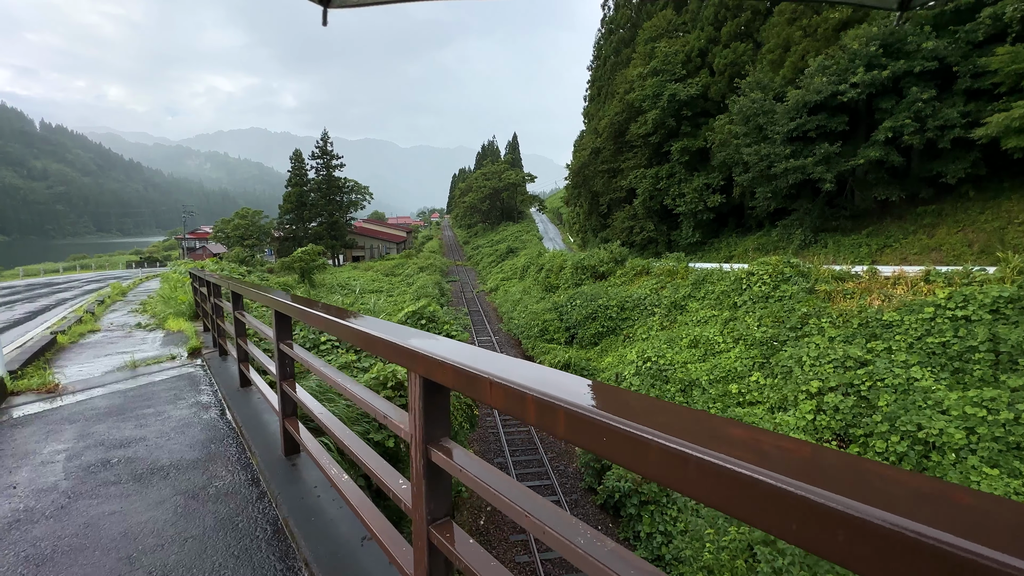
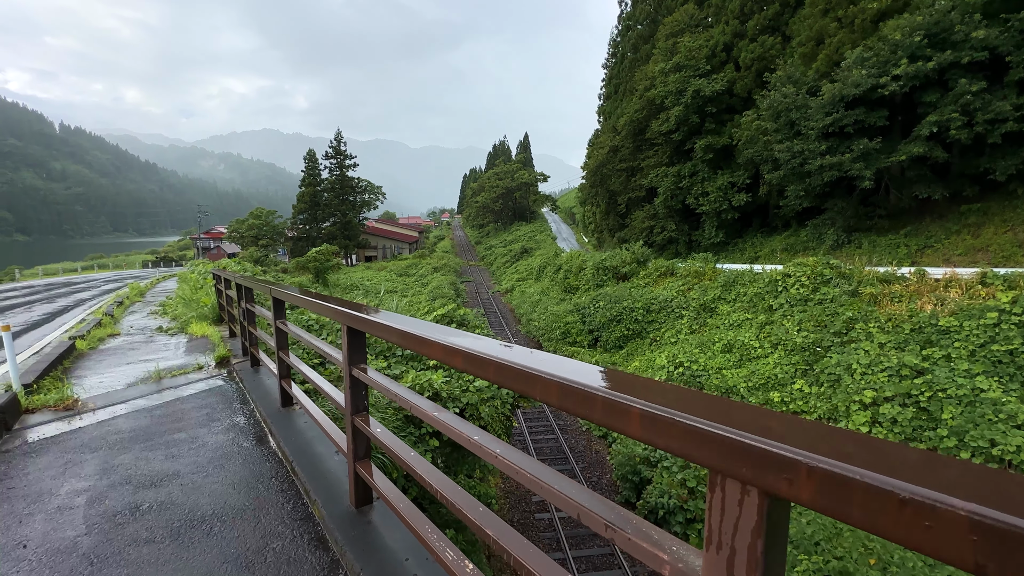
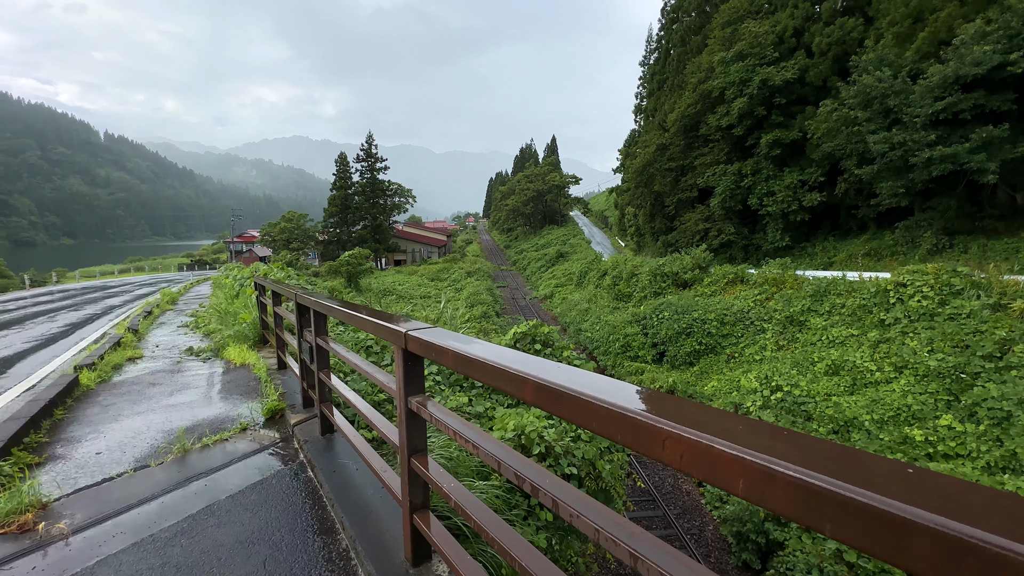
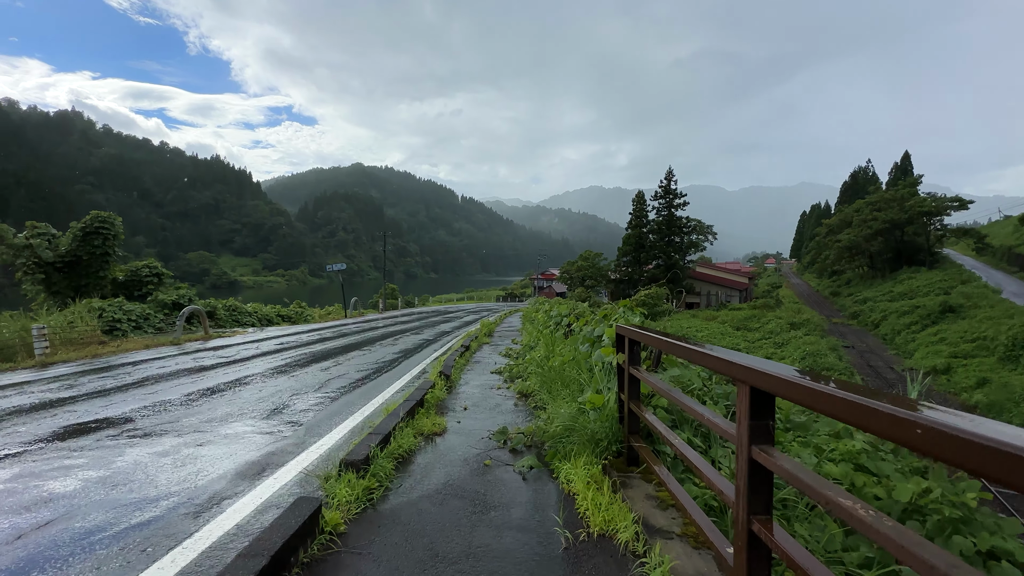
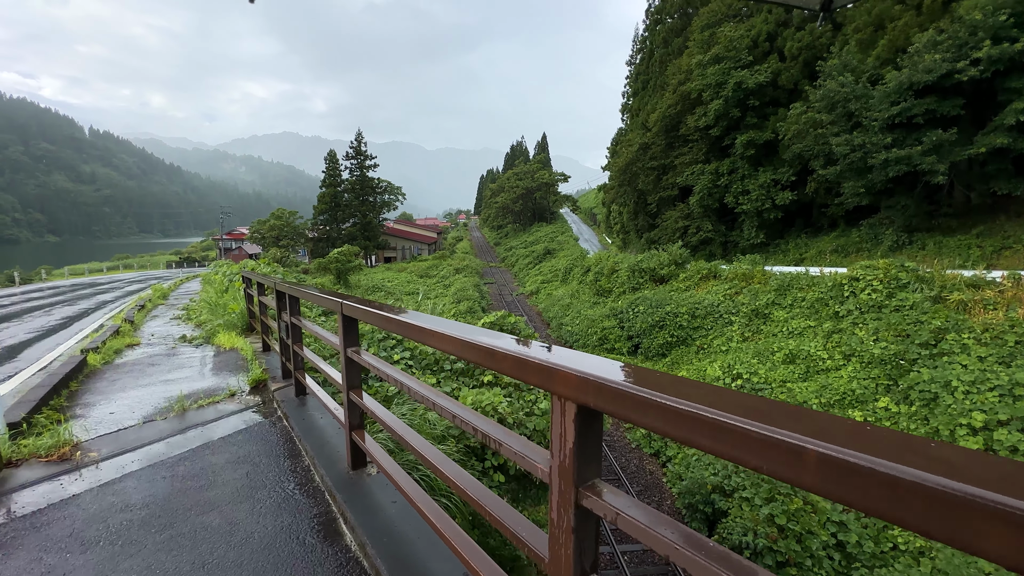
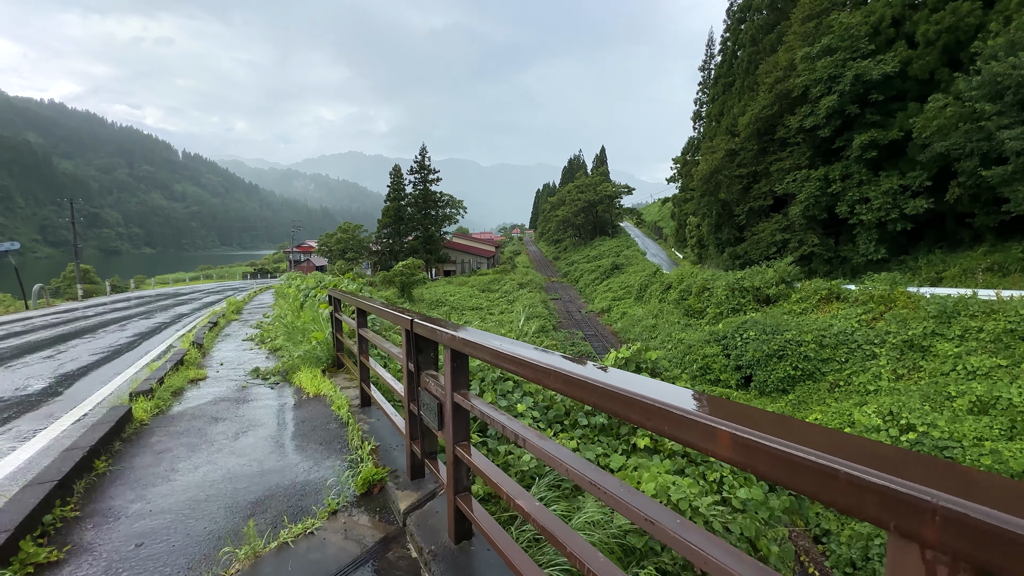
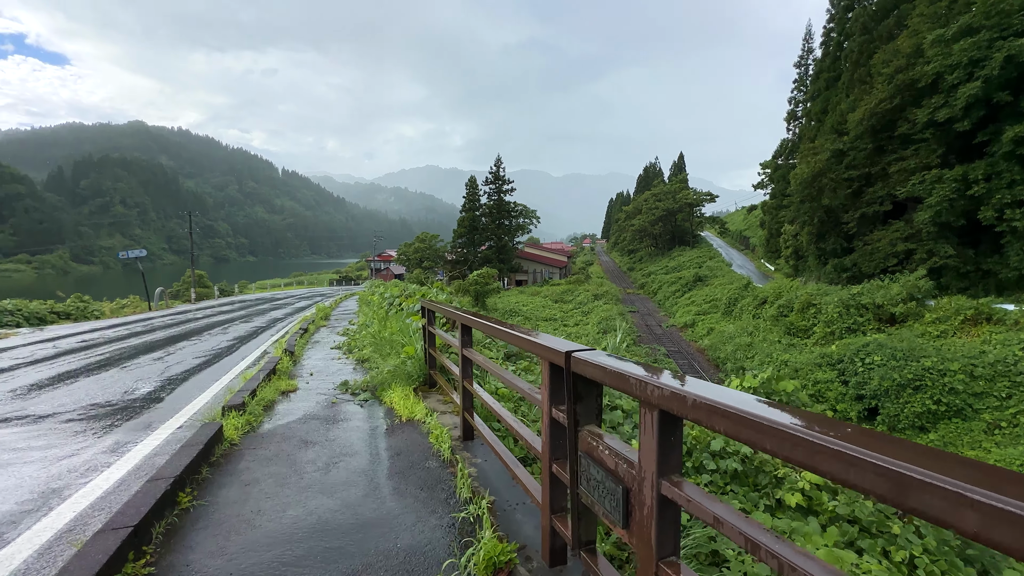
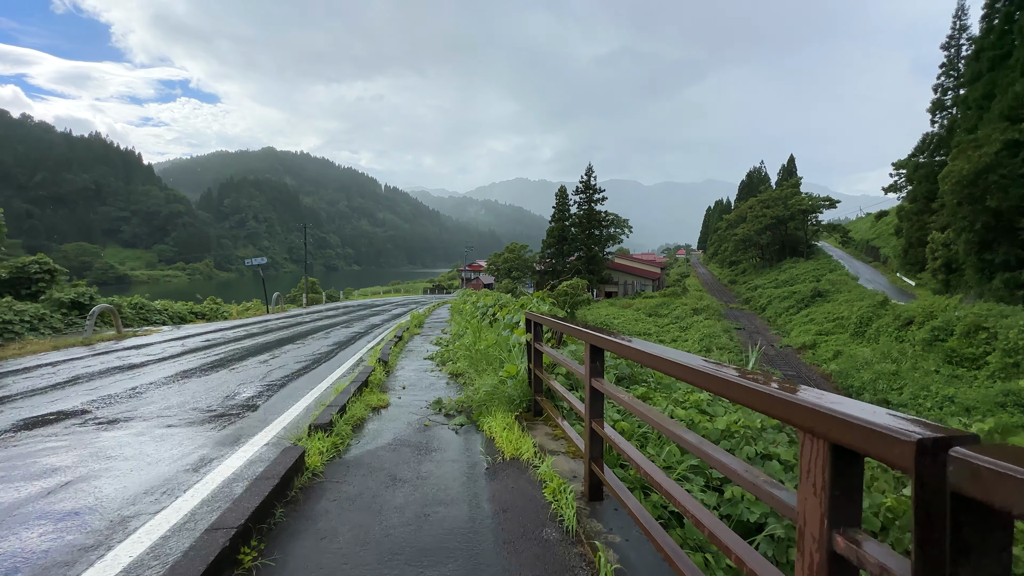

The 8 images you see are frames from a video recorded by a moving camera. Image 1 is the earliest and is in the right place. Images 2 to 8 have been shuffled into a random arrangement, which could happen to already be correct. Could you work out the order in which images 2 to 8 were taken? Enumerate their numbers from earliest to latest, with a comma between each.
2, 5, 3, 6, 7, 8, 4
